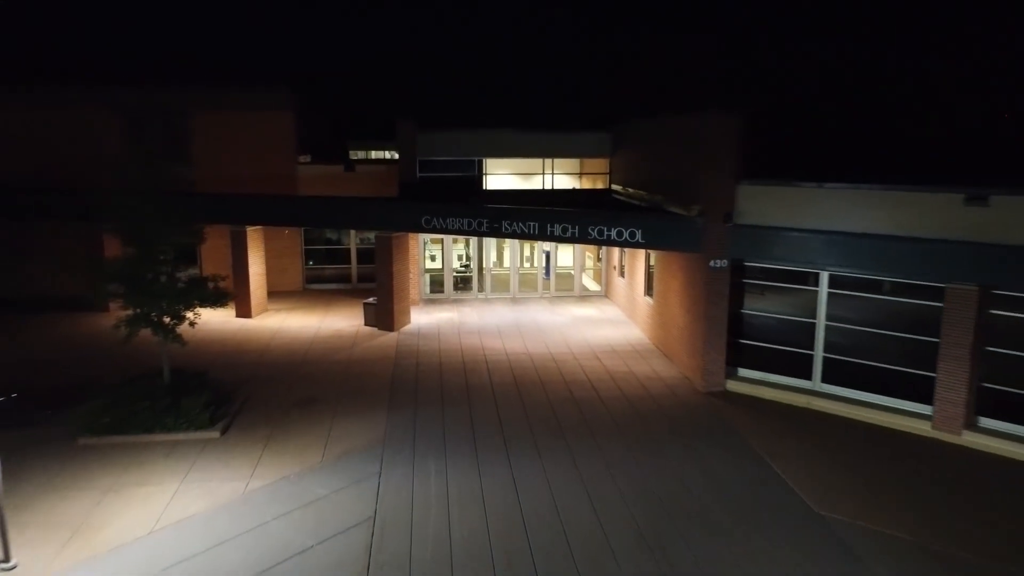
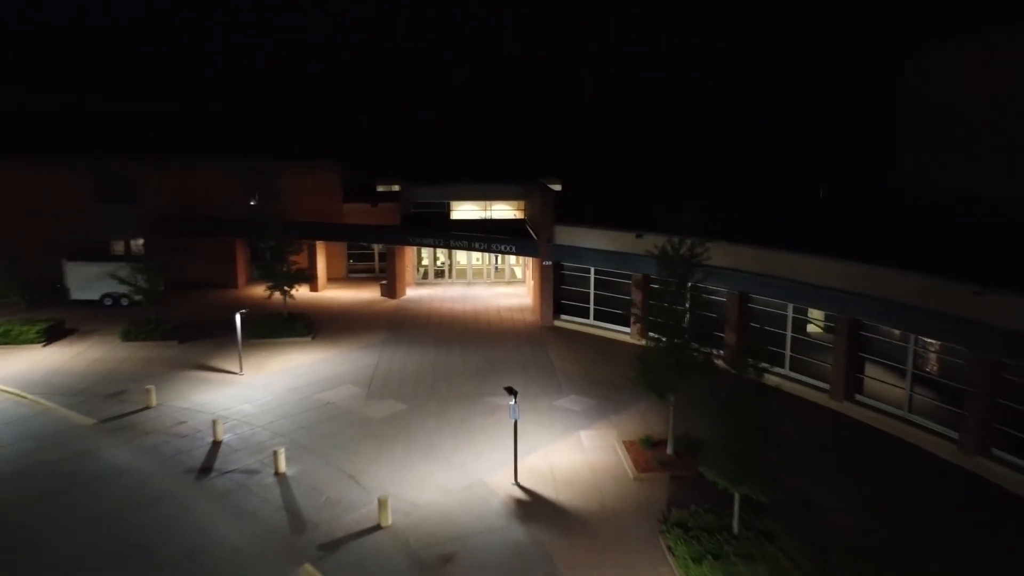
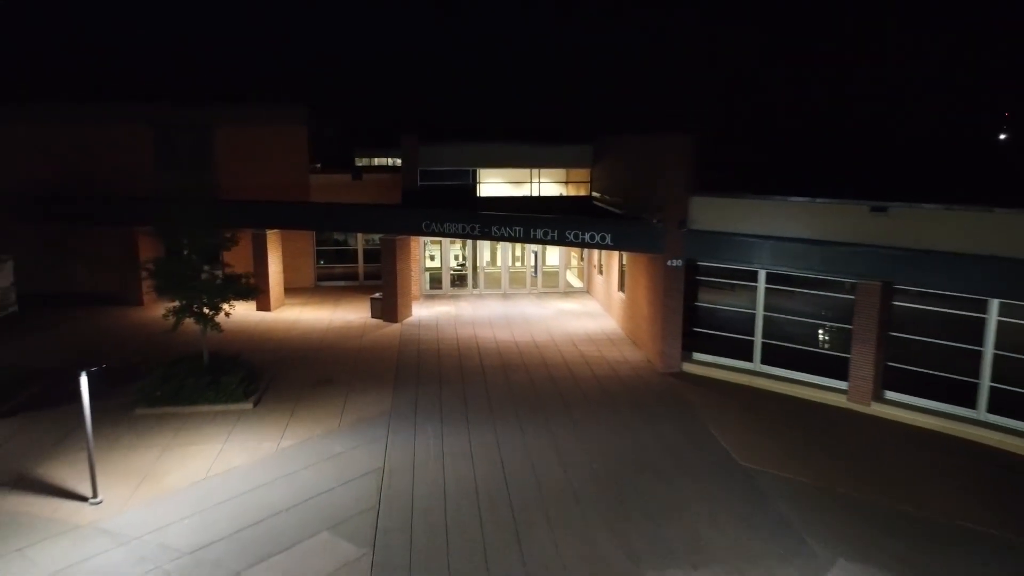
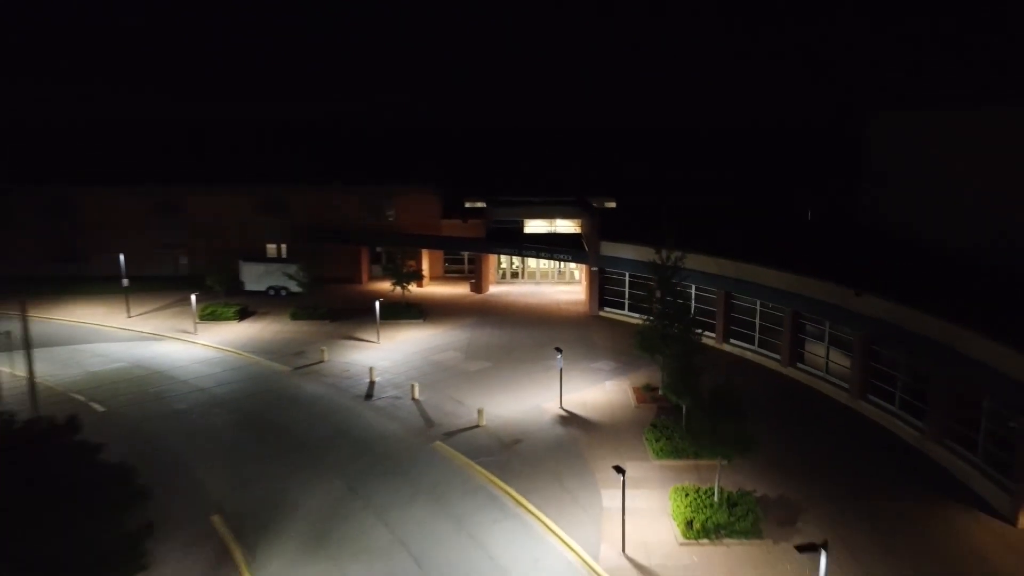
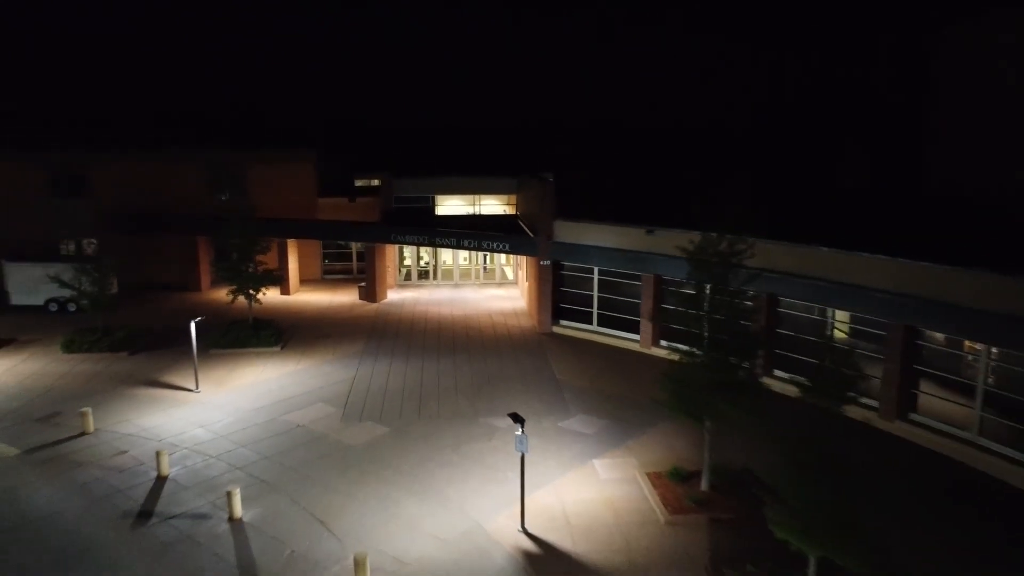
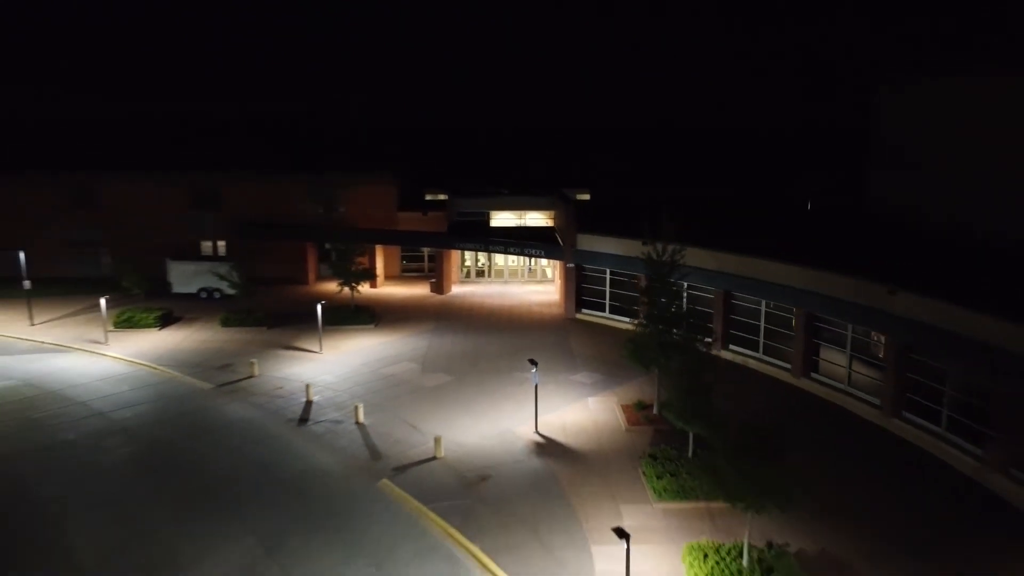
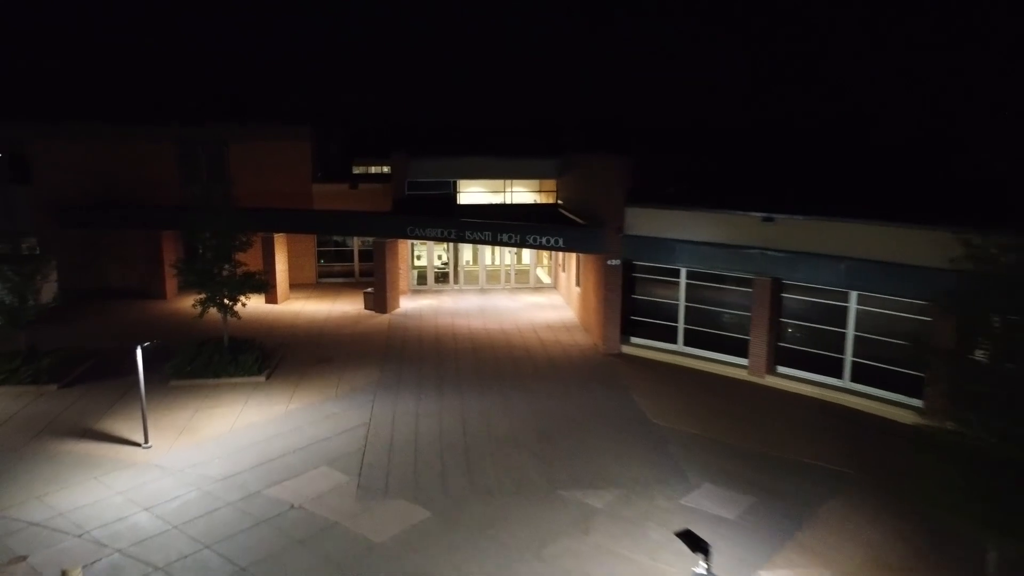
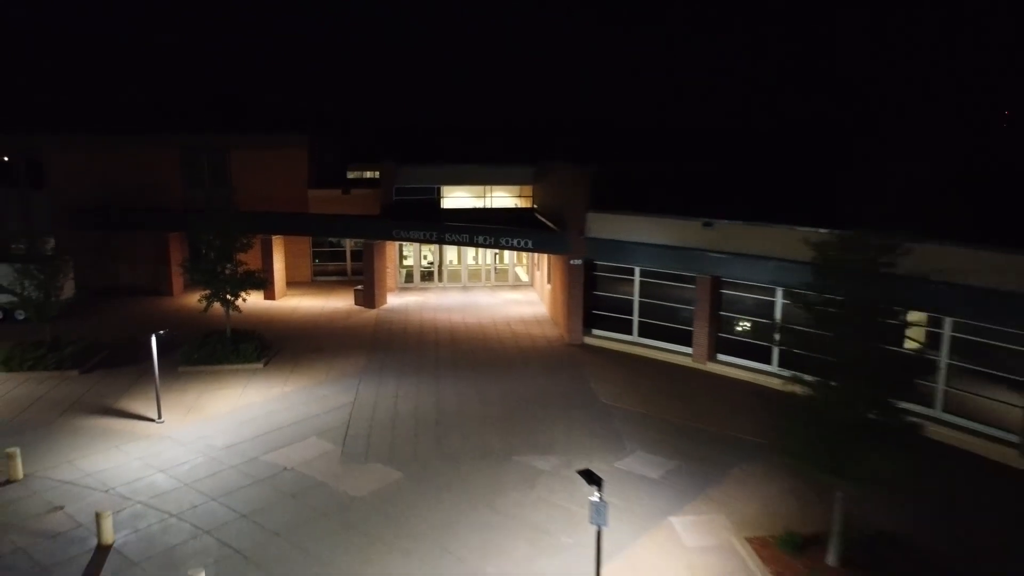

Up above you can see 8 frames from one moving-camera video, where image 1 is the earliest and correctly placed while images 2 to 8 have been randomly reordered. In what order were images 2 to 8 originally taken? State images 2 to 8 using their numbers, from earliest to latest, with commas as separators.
3, 7, 8, 5, 2, 6, 4
